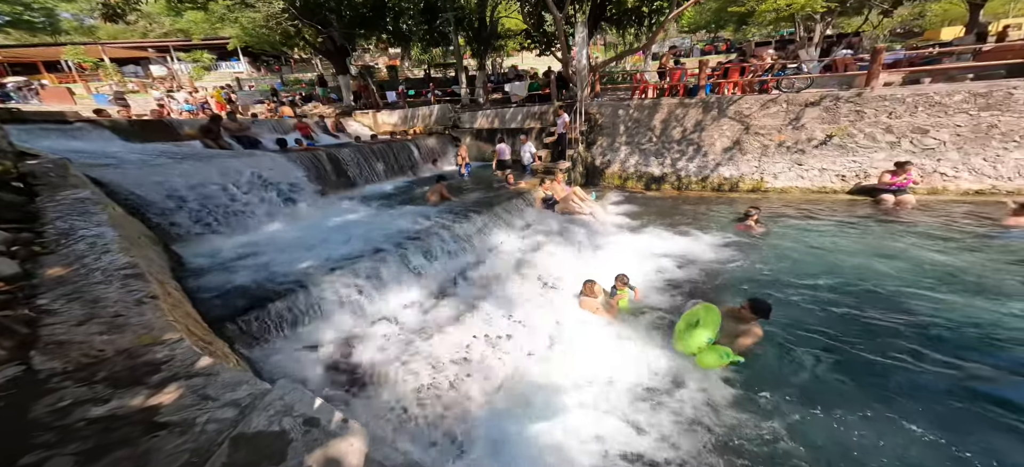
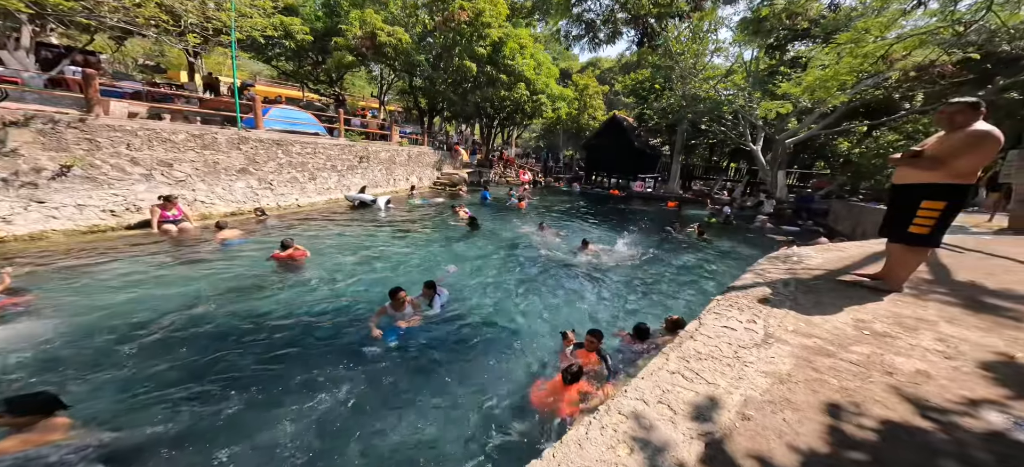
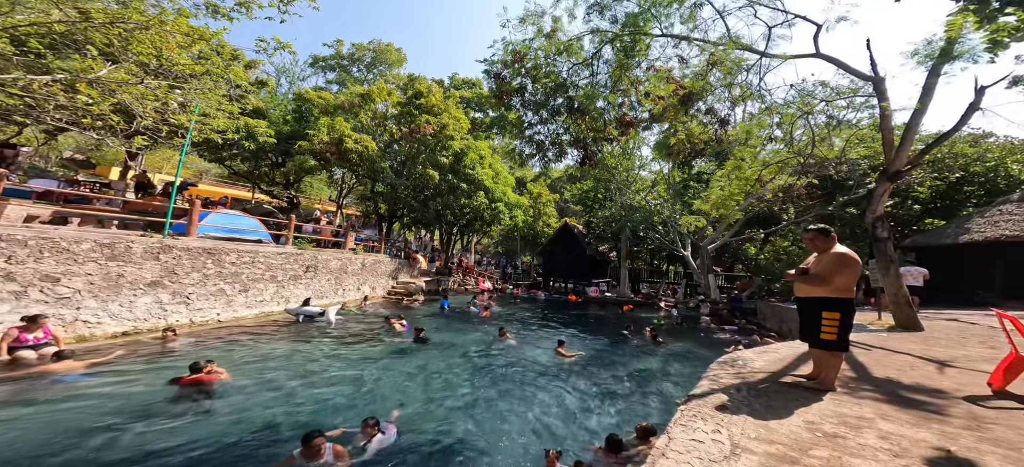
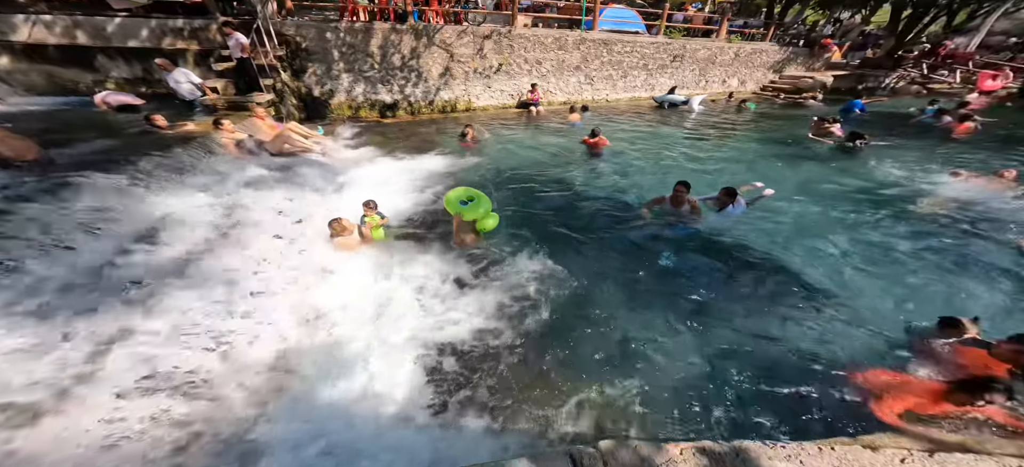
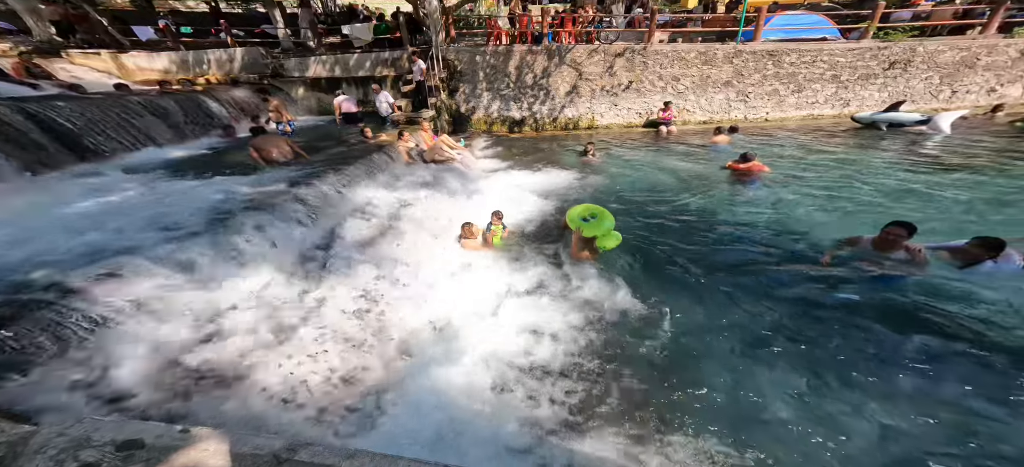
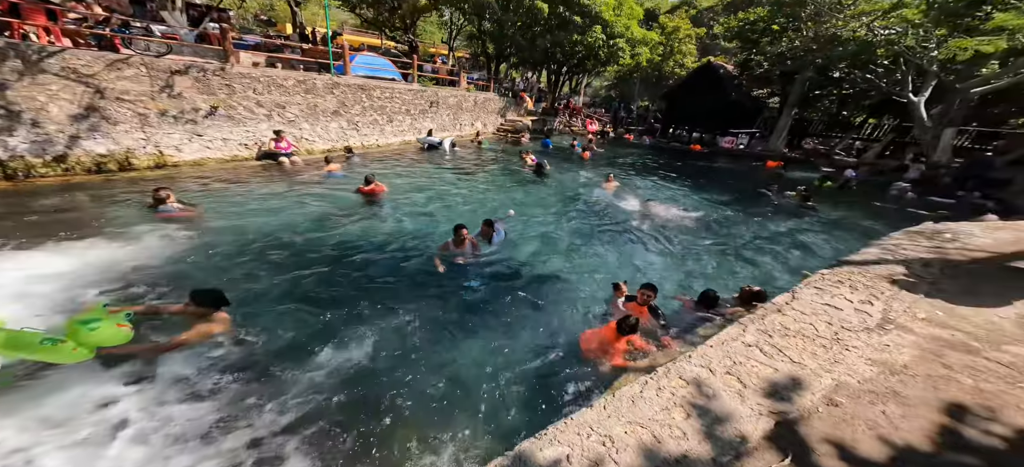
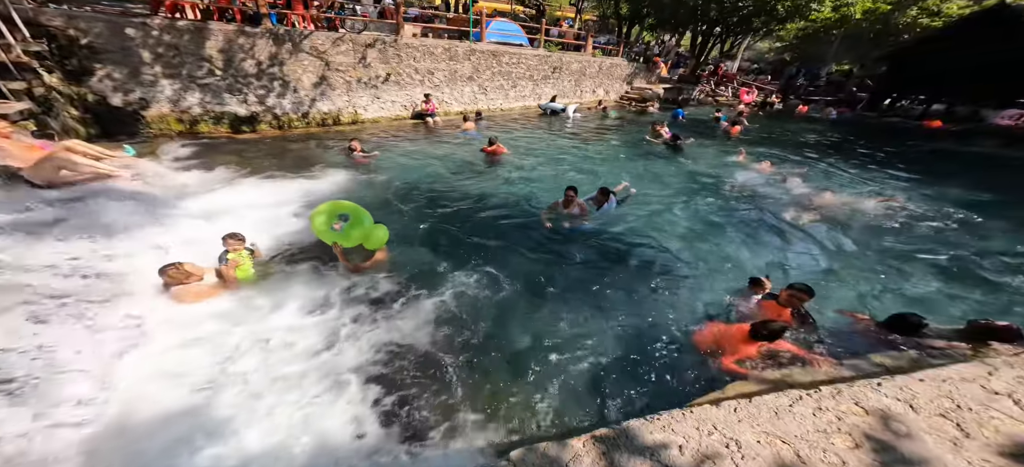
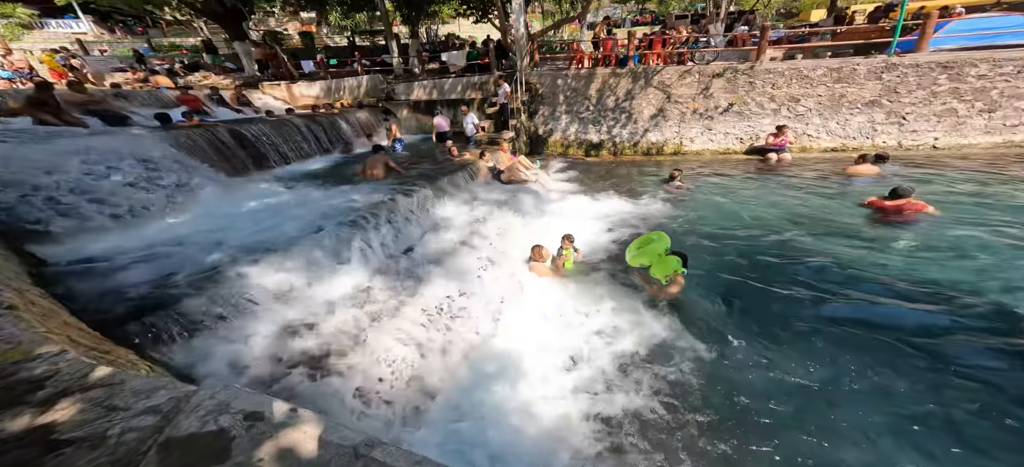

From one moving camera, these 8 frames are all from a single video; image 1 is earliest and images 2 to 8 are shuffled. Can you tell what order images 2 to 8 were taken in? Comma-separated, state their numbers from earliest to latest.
8, 5, 4, 7, 6, 2, 3
